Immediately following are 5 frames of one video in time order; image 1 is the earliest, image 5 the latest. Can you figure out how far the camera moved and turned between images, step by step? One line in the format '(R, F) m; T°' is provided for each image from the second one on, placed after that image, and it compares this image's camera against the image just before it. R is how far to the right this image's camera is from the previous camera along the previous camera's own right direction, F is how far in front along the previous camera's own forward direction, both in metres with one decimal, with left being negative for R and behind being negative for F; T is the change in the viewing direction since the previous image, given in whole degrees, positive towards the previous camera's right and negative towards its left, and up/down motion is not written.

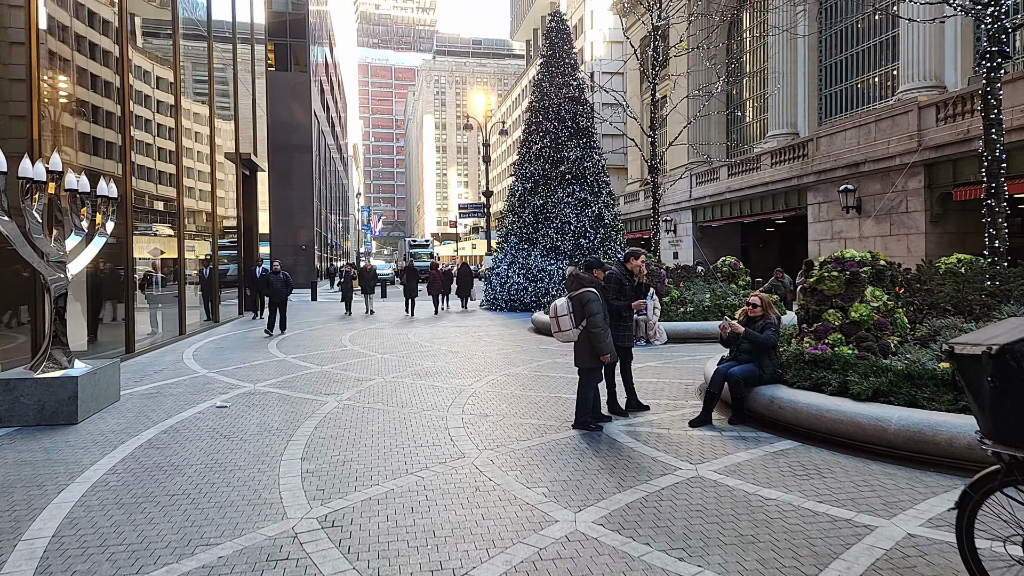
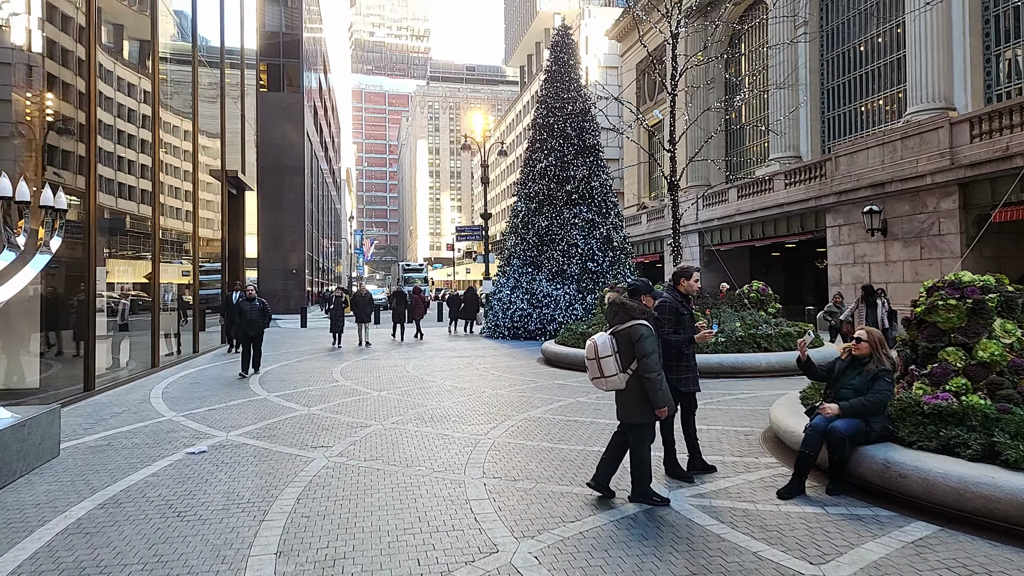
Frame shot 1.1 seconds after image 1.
(-0.3, +1.2) m; +1°
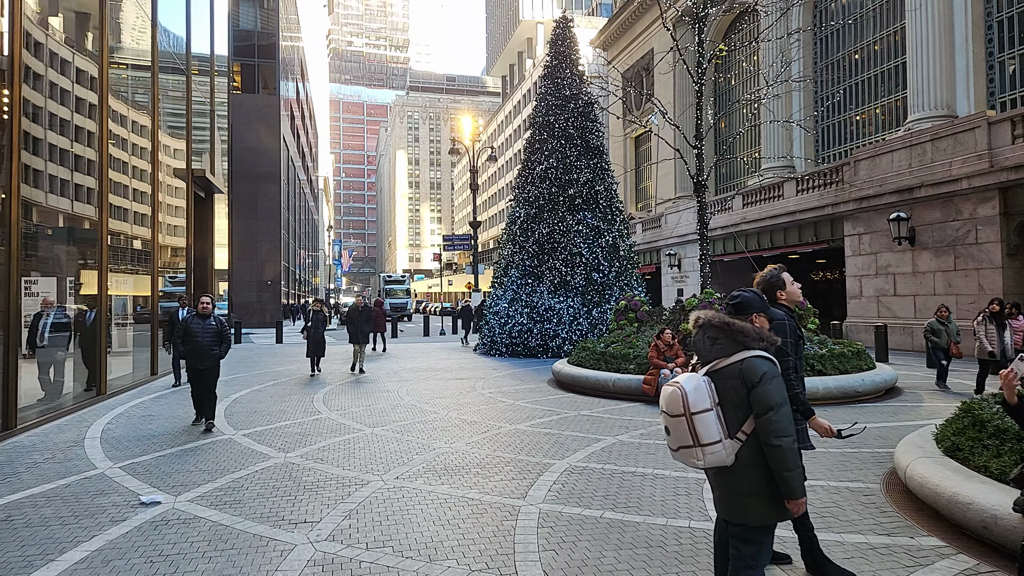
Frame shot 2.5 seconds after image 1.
(-0.5, +1.6) m; +2°
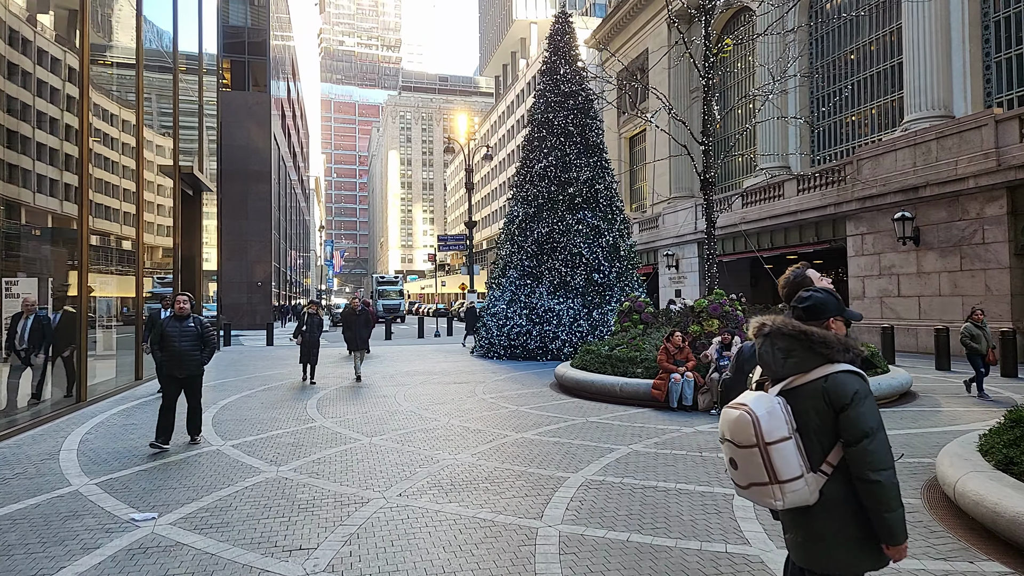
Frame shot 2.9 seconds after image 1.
(-0.2, +0.4) m; +1°
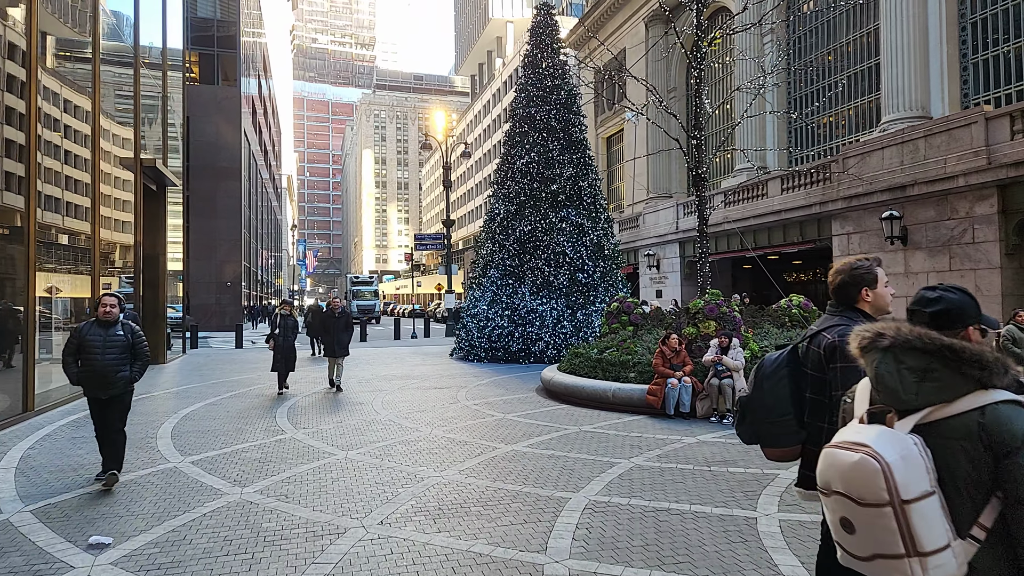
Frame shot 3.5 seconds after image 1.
(-0.2, +0.6) m; +2°
